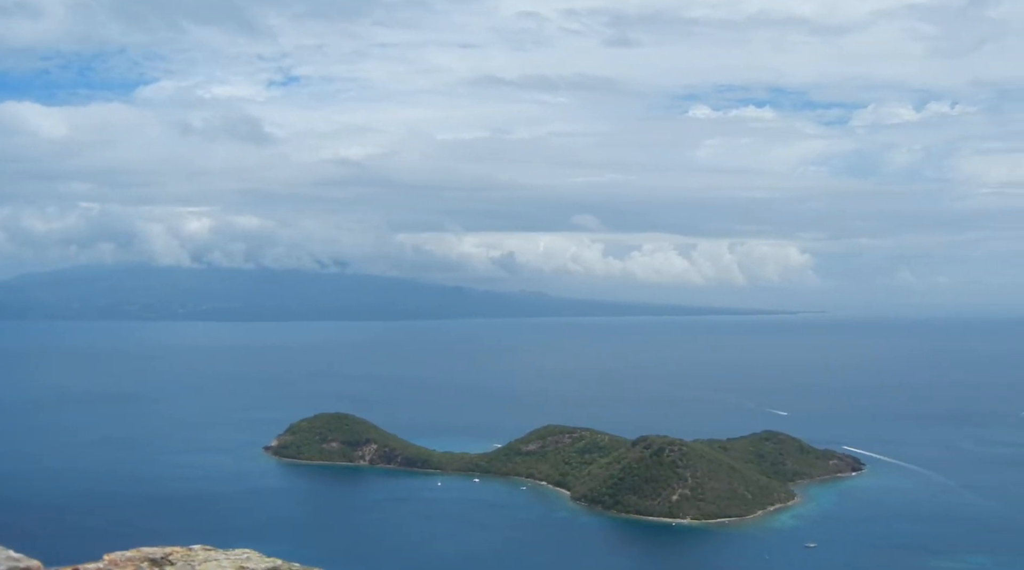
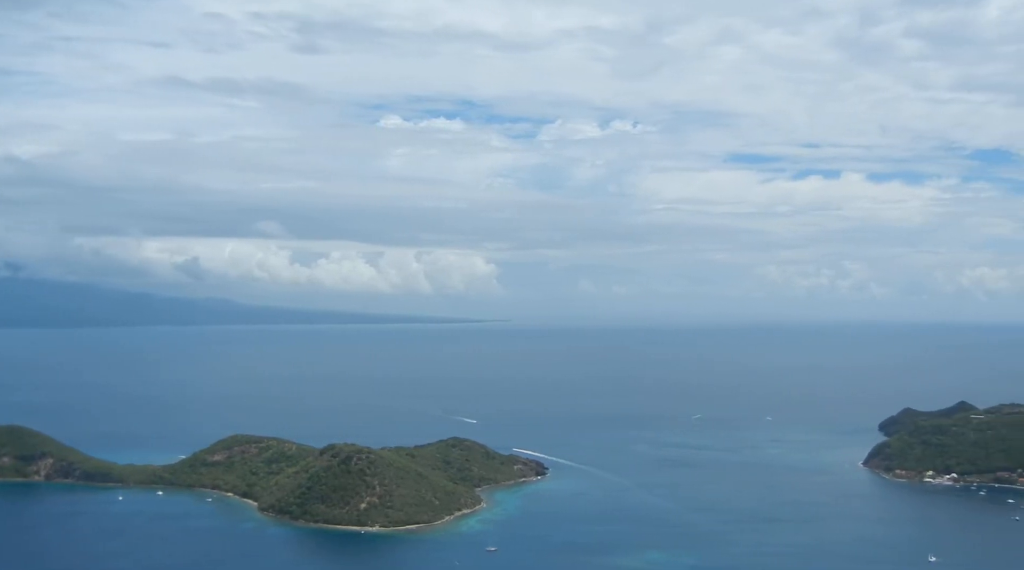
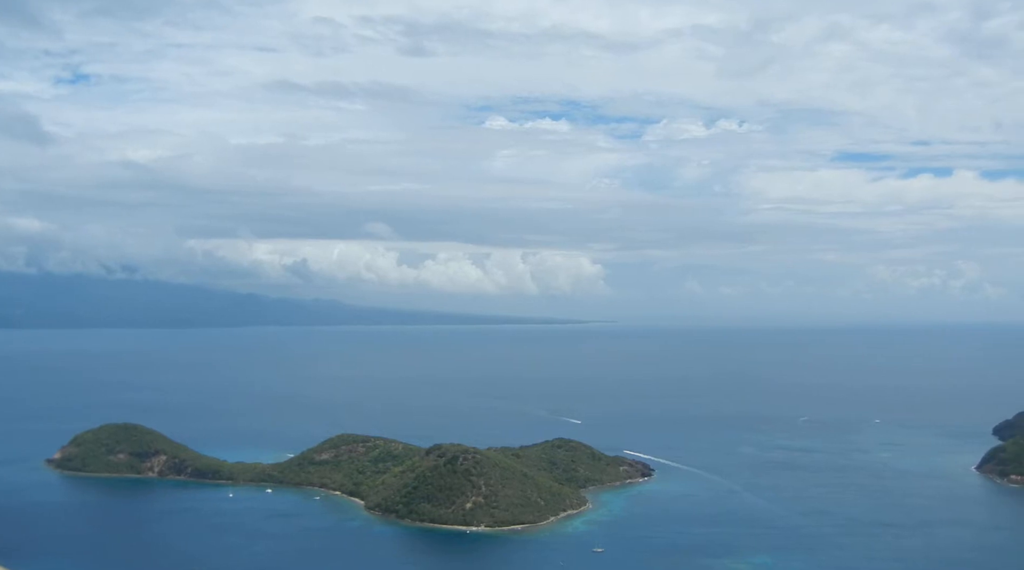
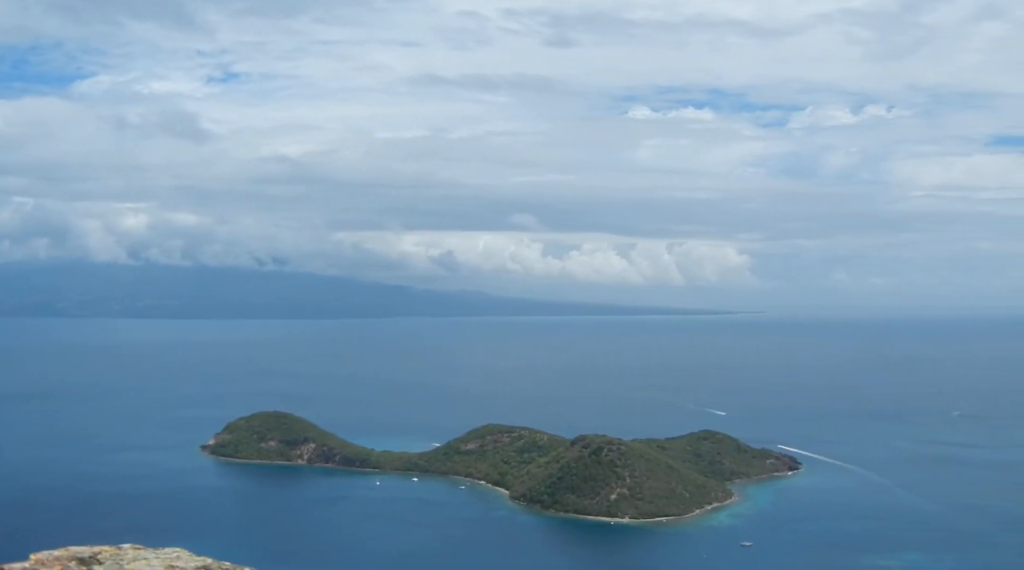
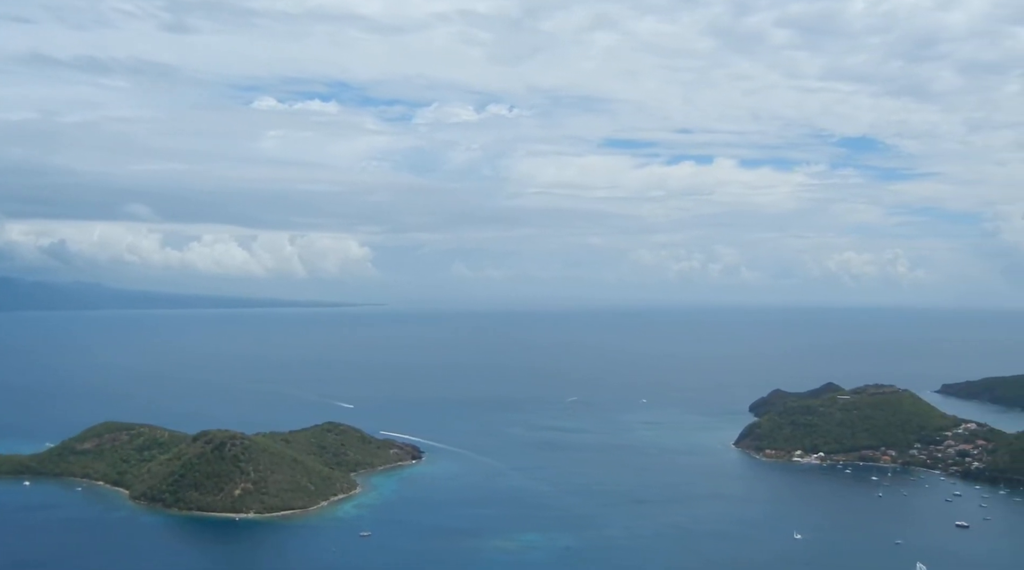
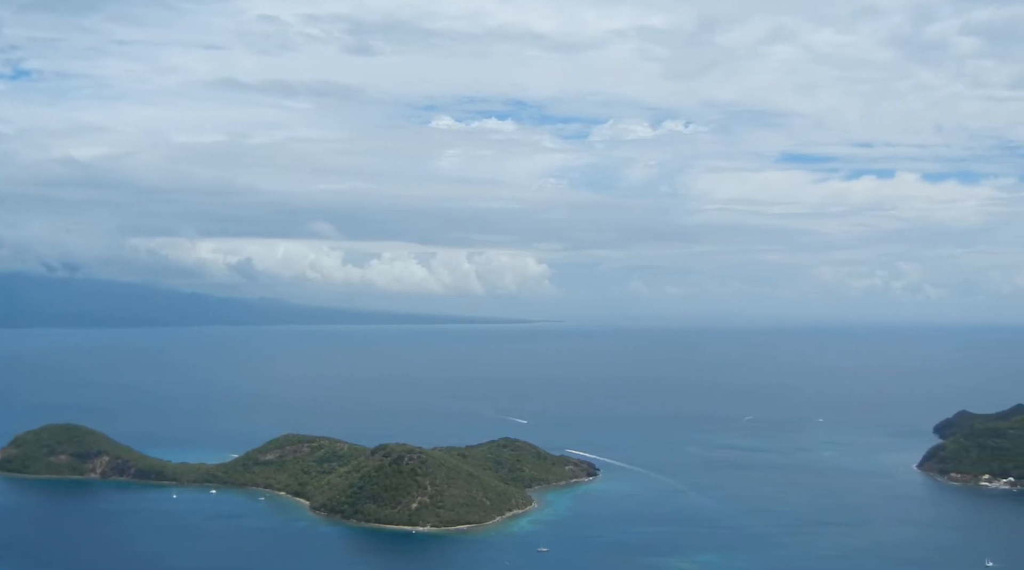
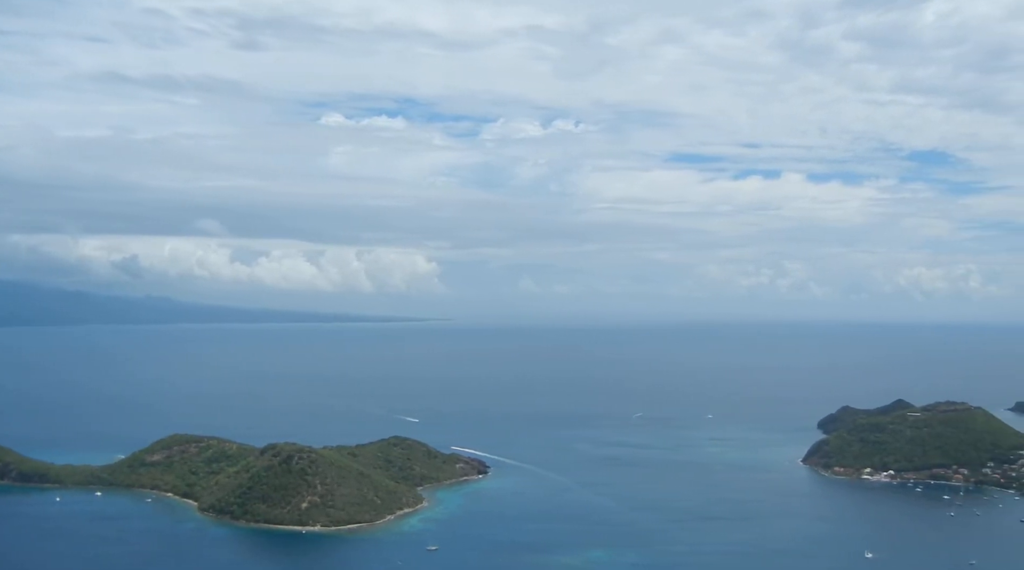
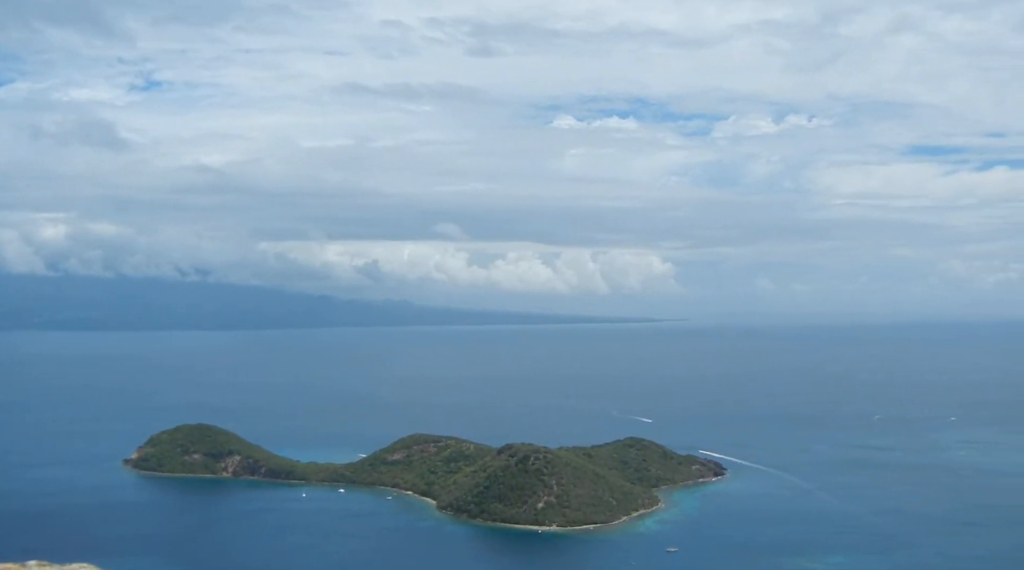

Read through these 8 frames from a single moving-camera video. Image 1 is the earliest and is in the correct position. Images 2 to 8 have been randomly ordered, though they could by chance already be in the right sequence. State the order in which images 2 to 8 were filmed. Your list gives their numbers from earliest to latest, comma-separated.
4, 8, 3, 6, 2, 7, 5
